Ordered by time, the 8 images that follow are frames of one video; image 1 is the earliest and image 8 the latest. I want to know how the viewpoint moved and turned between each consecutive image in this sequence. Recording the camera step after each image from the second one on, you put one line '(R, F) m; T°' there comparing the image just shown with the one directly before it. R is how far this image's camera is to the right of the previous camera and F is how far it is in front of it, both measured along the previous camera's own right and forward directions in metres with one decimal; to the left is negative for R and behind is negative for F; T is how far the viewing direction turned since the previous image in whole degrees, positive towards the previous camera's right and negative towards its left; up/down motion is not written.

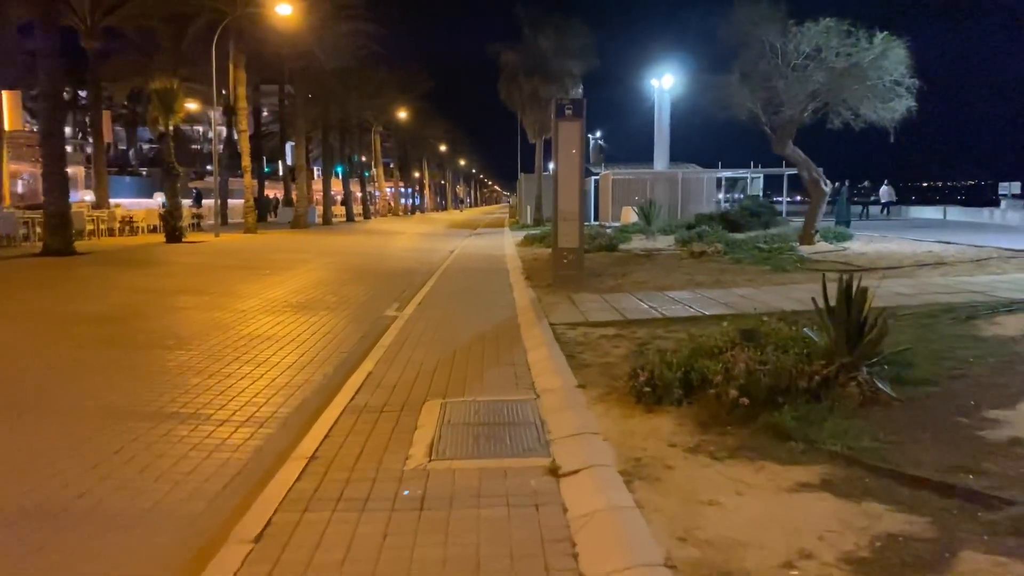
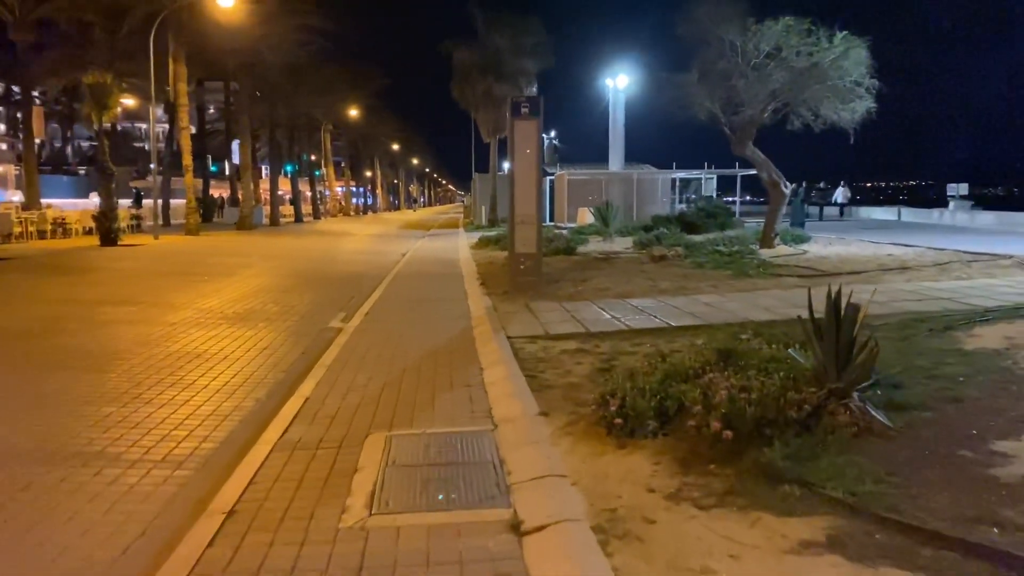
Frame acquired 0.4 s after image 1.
(0.0, +0.8) m; +3°
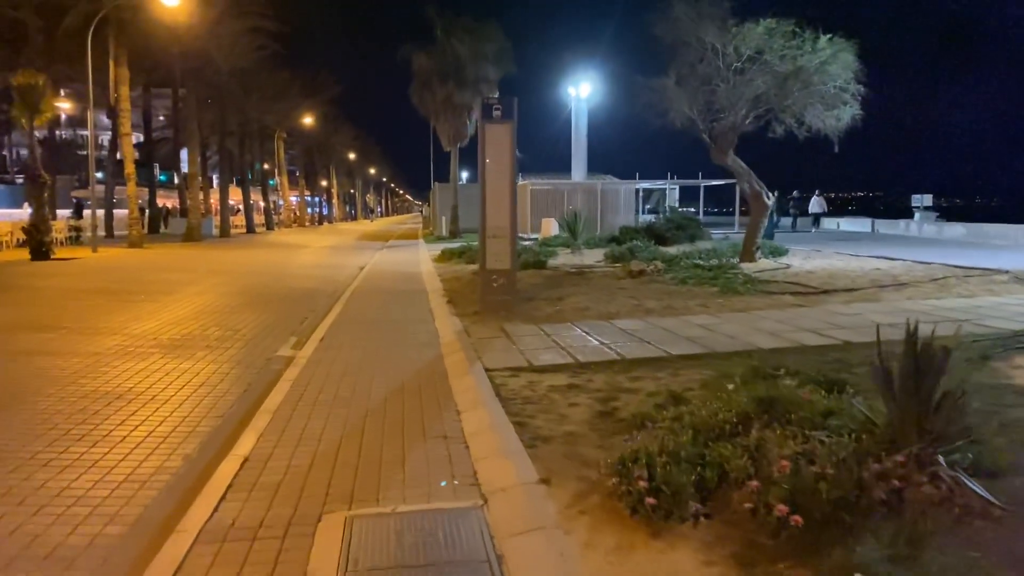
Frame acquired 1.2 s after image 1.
(-0.2, +1.3) m; +3°
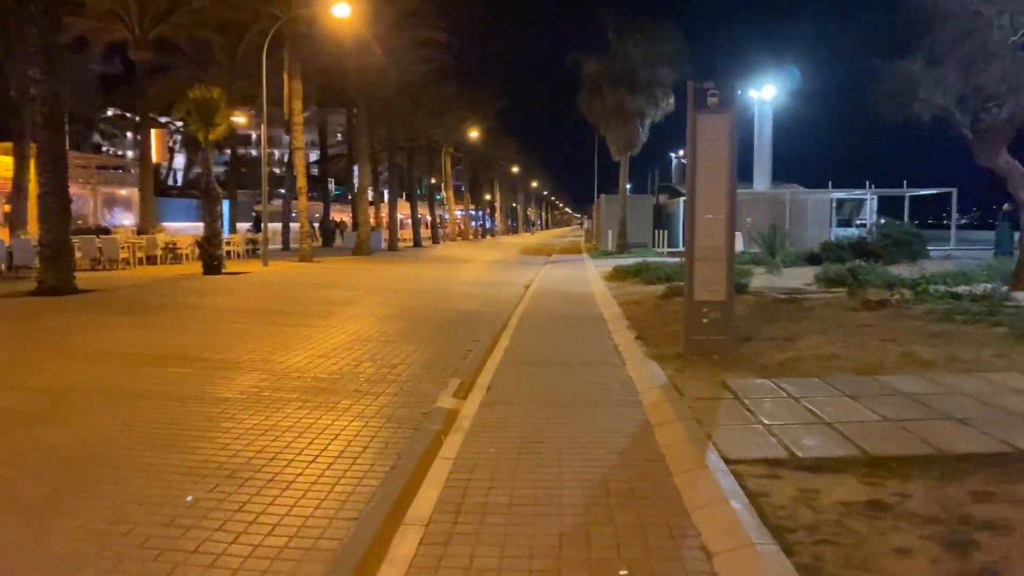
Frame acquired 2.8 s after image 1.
(-0.7, +2.6) m; -11°
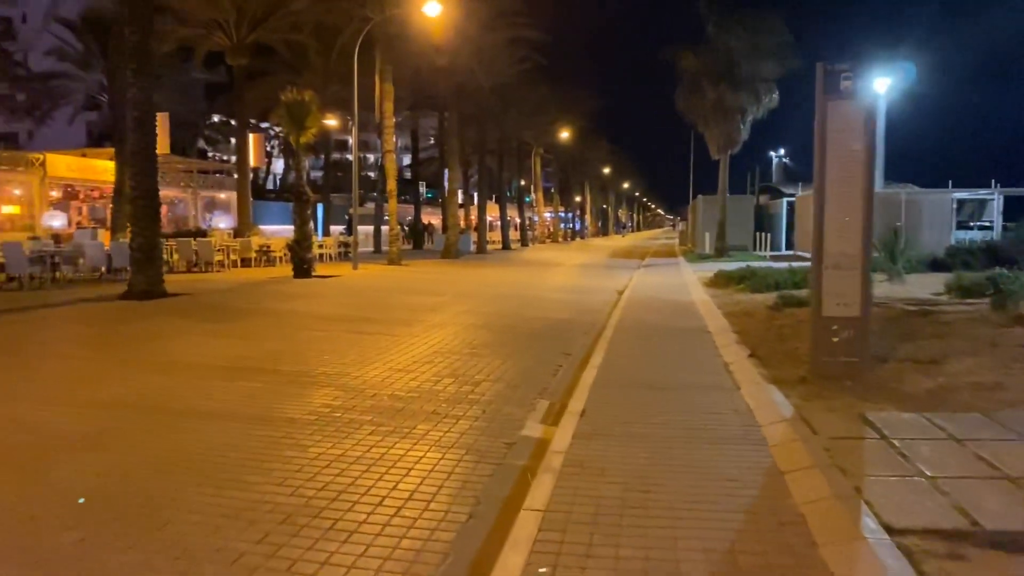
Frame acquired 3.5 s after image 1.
(-0.1, +1.1) m; -6°
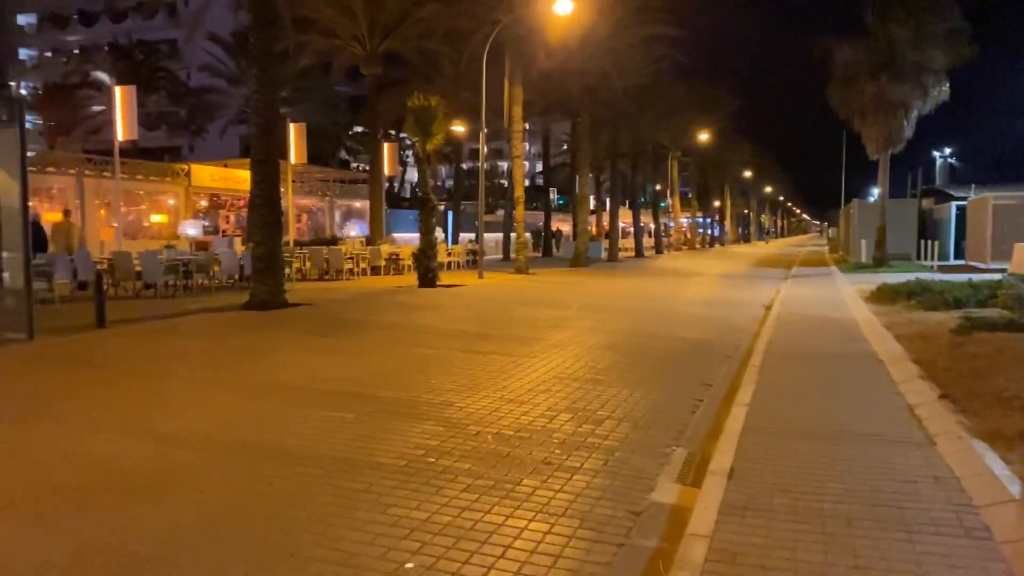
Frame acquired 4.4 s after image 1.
(0.0, +1.4) m; -10°
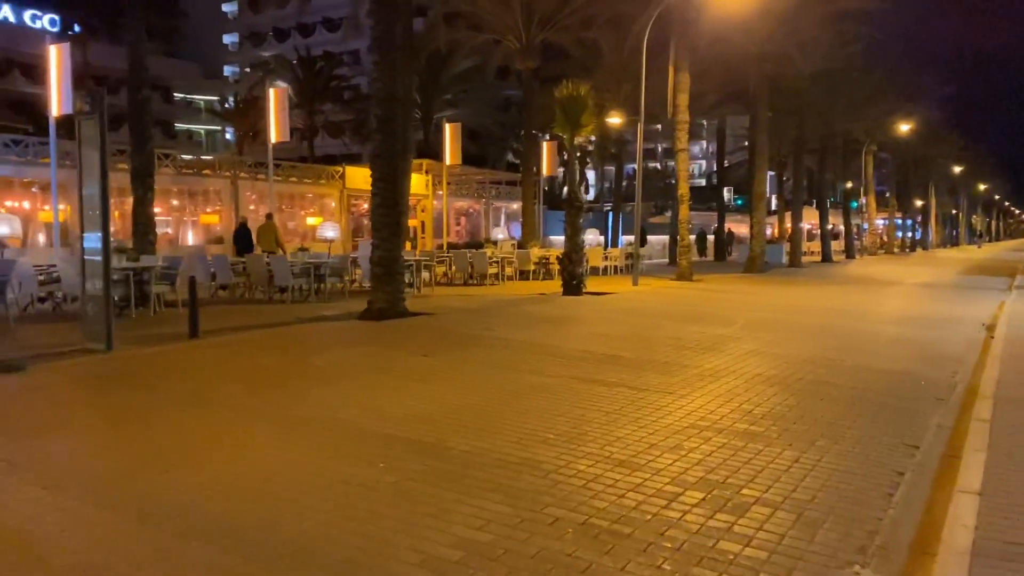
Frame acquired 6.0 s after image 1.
(+0.5, +2.4) m; -13°
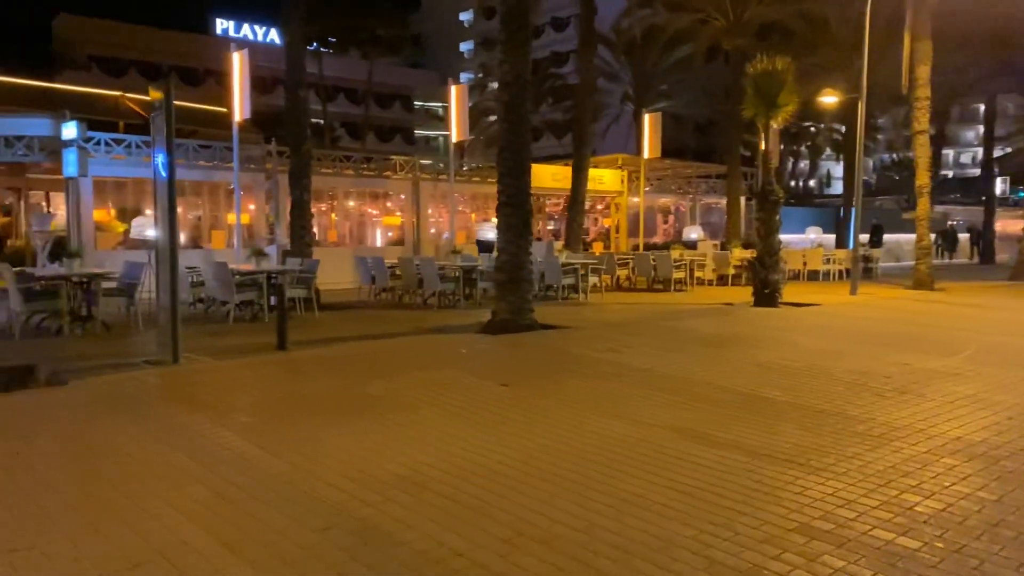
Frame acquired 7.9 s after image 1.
(+1.5, +2.4) m; -17°
